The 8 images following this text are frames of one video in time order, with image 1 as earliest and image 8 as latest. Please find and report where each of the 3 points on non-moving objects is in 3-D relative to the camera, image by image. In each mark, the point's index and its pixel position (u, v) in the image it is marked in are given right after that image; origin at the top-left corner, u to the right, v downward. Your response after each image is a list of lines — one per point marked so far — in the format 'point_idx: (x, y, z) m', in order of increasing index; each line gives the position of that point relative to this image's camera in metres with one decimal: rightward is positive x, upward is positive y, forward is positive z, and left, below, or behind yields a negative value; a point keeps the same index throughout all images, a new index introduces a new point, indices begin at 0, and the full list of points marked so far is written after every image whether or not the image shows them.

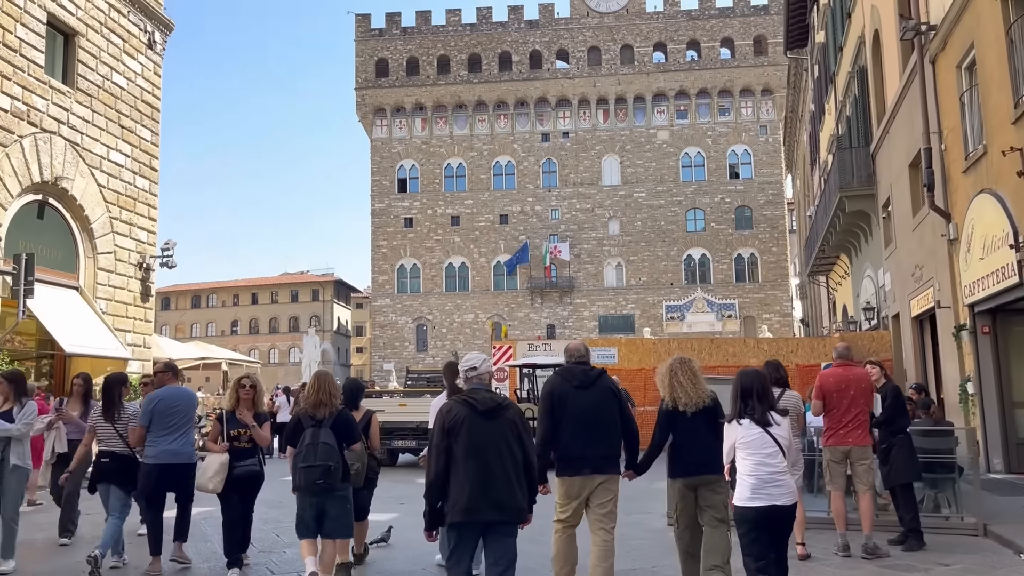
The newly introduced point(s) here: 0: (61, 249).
0: (-7.1, +0.6, +13.2) m
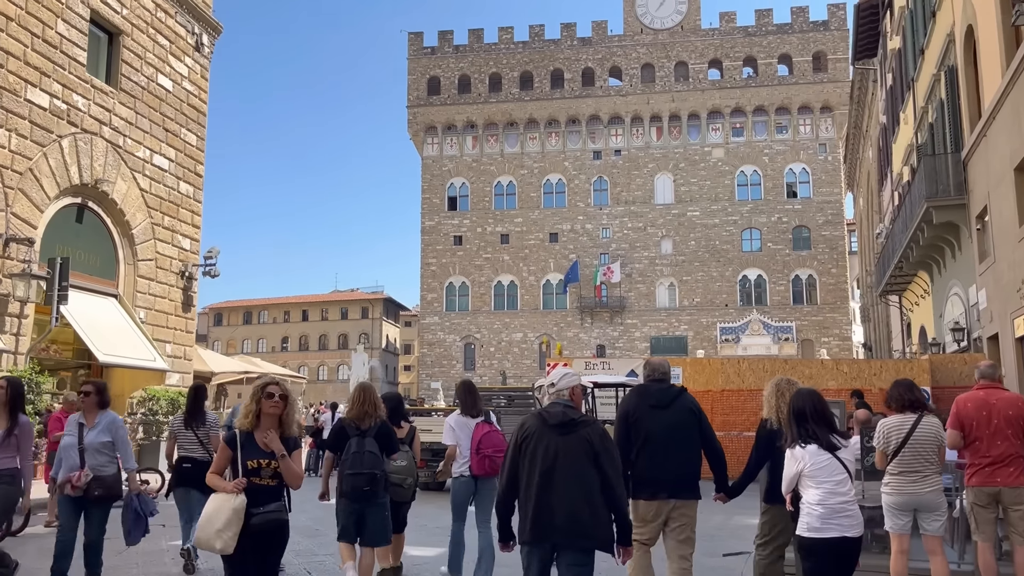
0: (-6.2, +0.5, +12.8) m
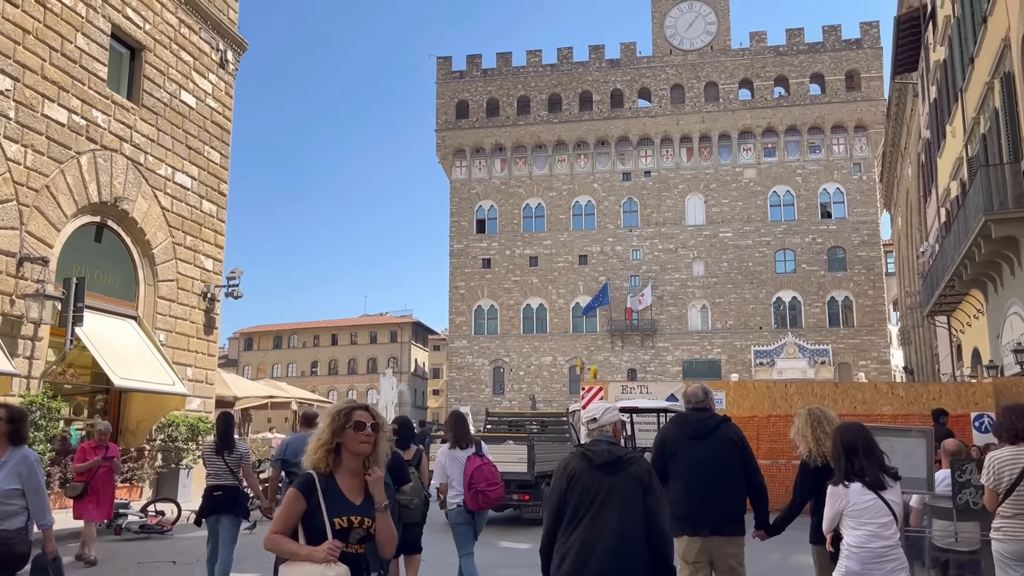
0: (-5.8, +0.2, +12.4) m
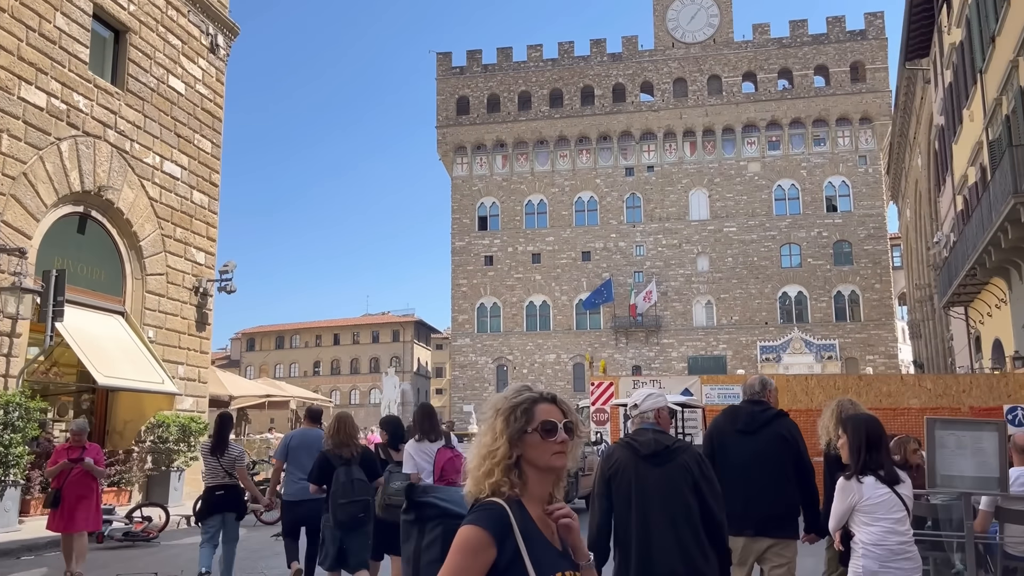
0: (-5.7, +0.3, +11.8) m
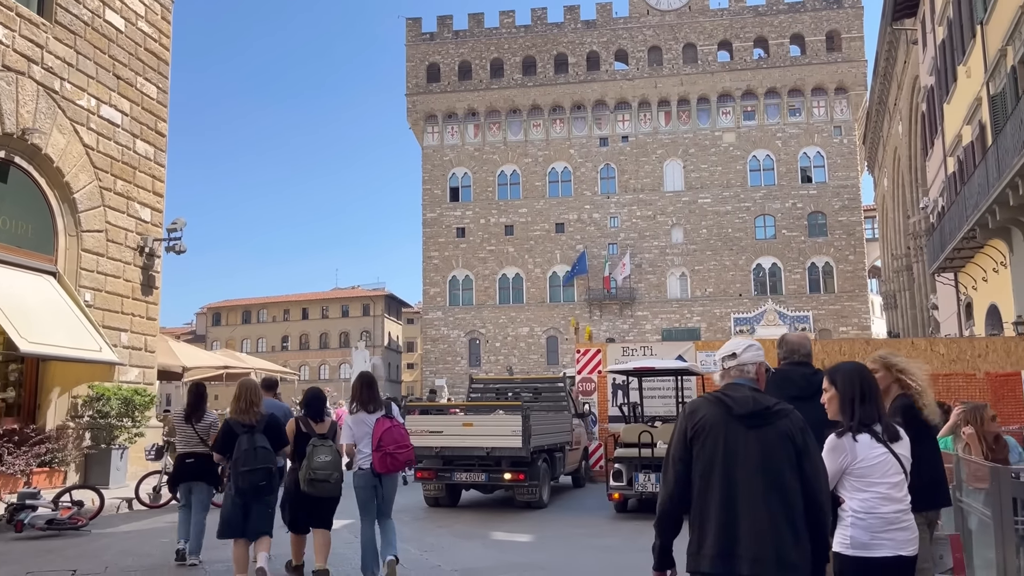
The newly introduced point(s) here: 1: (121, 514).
0: (-6.0, +0.8, +10.6) m
1: (-4.6, -2.7, +9.8) m
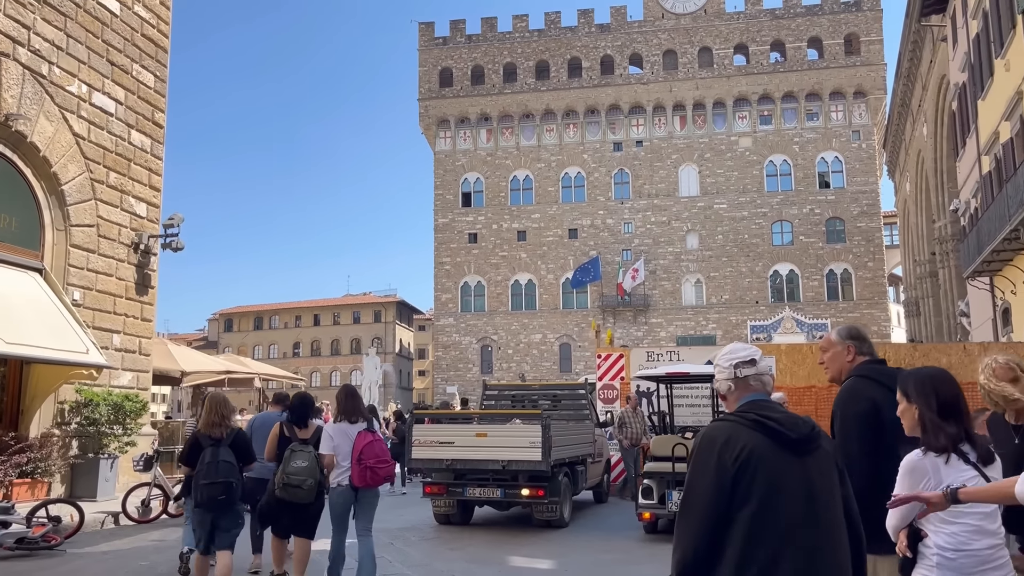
0: (-5.8, +0.8, +10.0) m
1: (-4.4, -2.7, +9.1) m
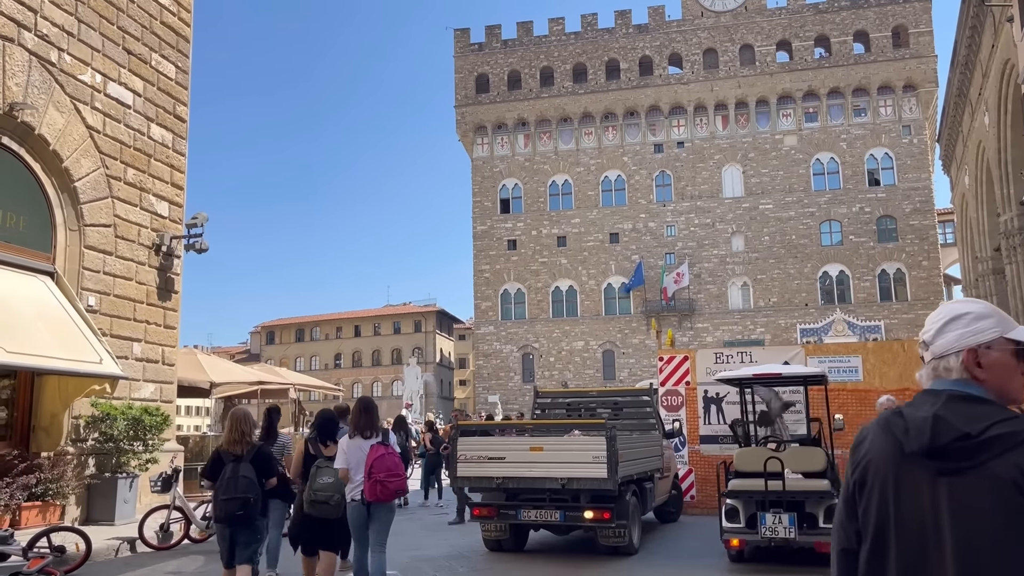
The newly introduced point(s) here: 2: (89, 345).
0: (-5.2, +0.7, +9.3) m
1: (-3.9, -2.7, +8.3) m
2: (-4.6, -0.6, +9.2) m
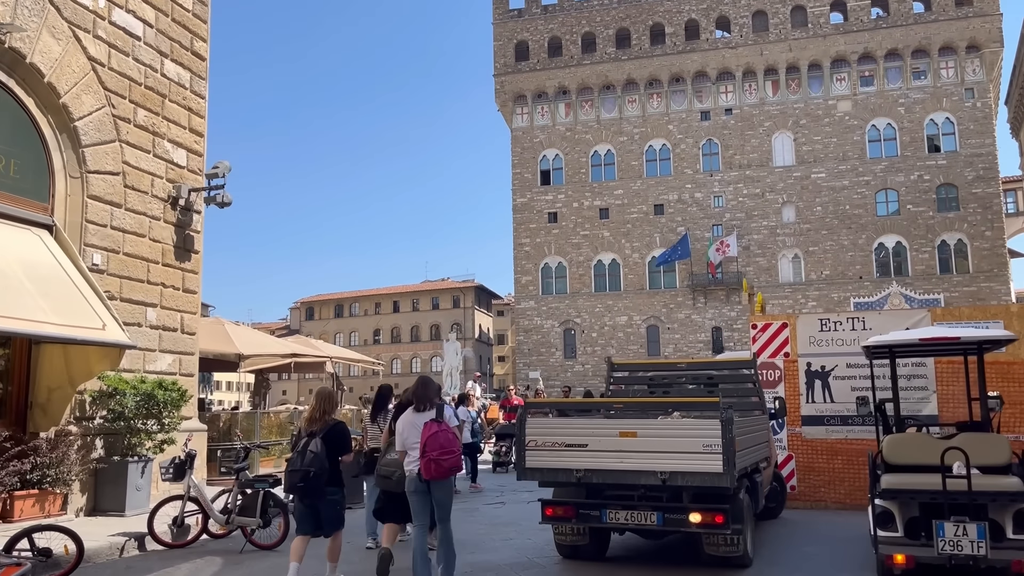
0: (-4.6, +1.1, +8.1) m
1: (-3.3, -2.3, +7.2) m
2: (-3.9, -0.2, +8.1) m
